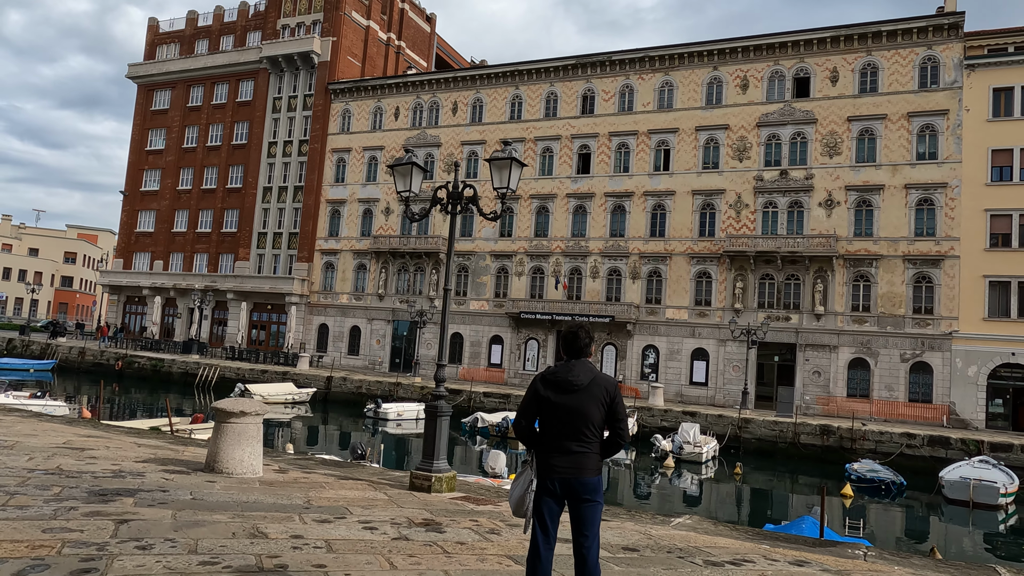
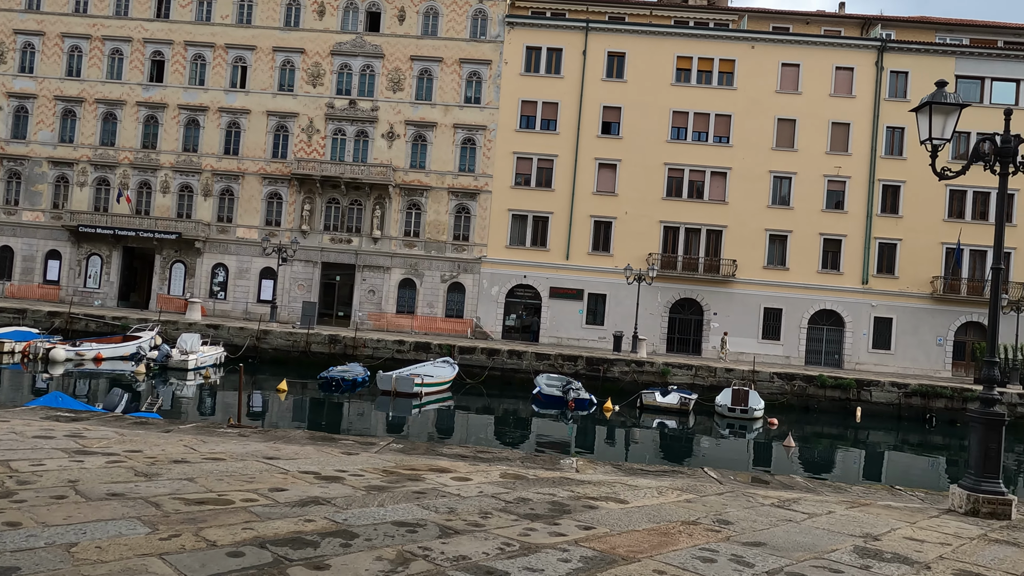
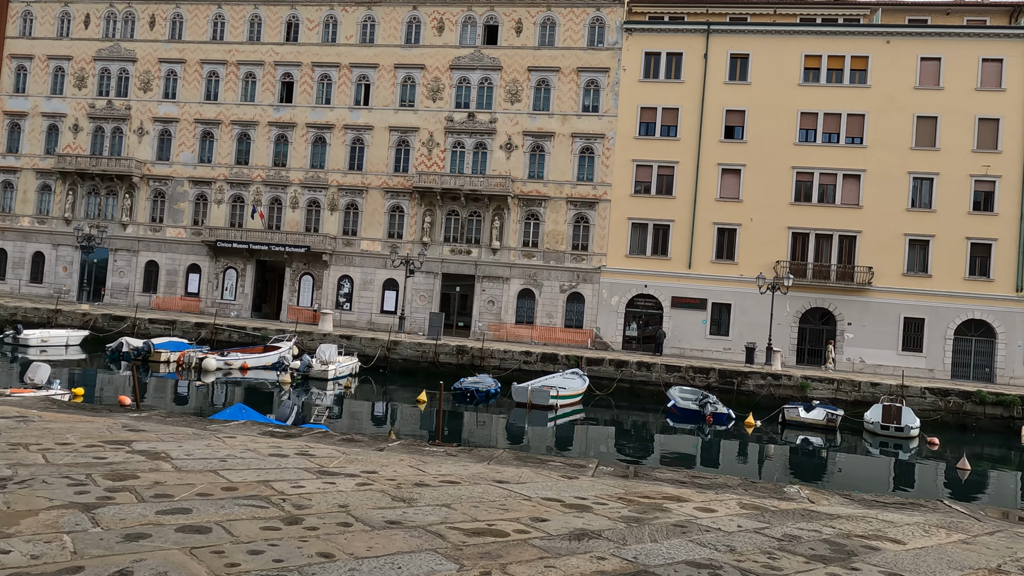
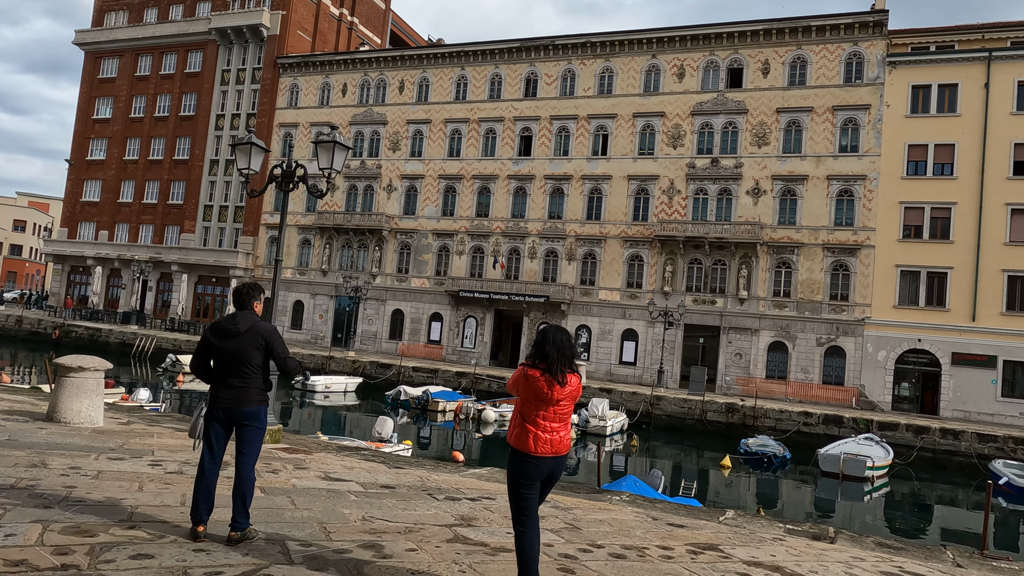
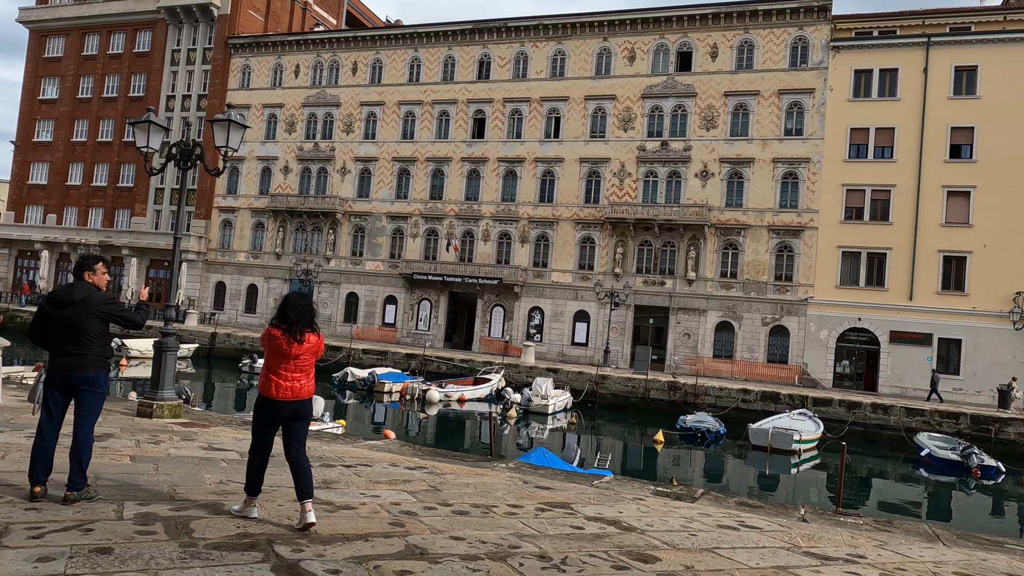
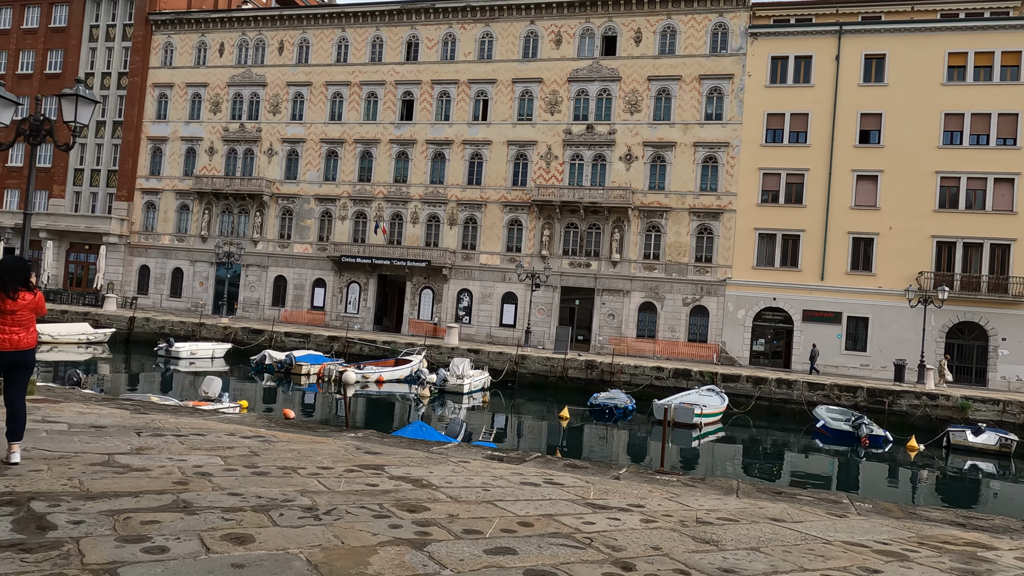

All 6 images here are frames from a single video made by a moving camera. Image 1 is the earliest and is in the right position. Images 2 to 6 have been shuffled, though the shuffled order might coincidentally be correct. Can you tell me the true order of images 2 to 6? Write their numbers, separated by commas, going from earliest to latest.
4, 5, 6, 3, 2
